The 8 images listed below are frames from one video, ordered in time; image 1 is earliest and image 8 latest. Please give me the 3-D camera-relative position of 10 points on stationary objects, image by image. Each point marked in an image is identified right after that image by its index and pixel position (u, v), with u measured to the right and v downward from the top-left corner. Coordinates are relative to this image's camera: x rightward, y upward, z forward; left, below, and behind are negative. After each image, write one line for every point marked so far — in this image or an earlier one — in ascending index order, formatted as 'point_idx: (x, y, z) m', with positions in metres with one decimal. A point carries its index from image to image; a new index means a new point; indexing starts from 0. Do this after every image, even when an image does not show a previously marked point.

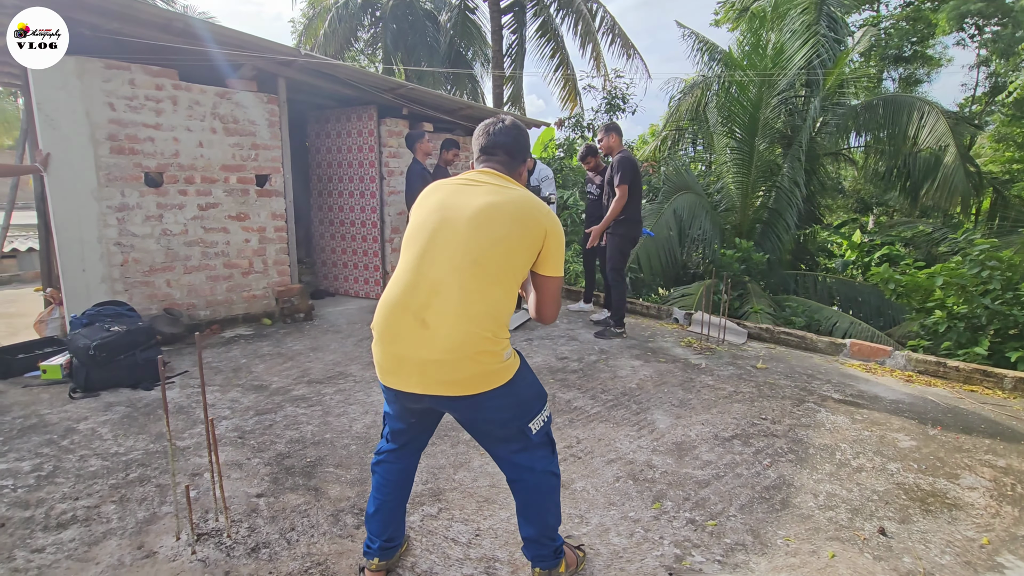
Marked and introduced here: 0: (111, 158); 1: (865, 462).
0: (-3.5, +1.1, +4.4) m
1: (+2.0, -1.0, +2.8) m
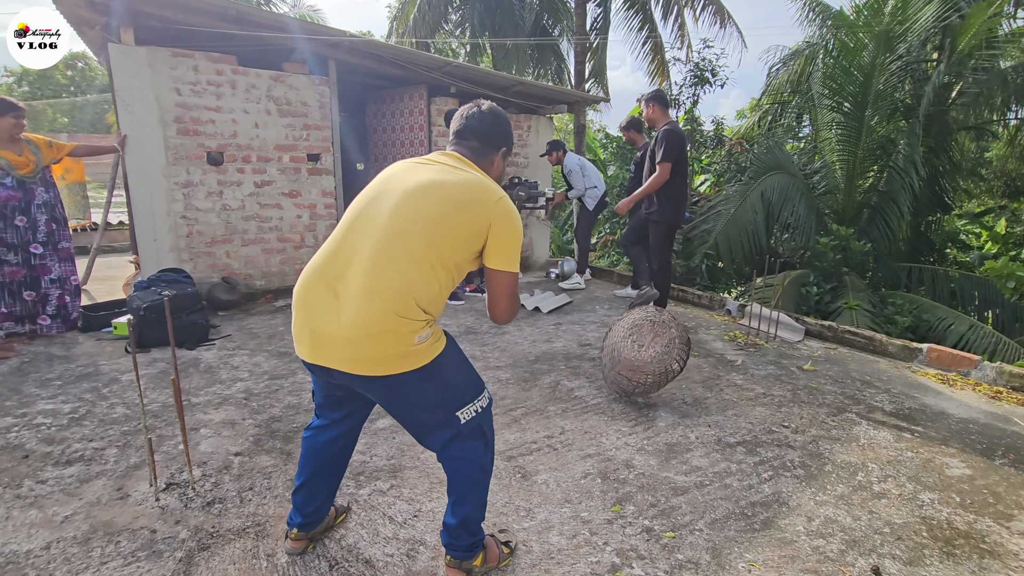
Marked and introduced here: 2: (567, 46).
0: (-3.2, +1.4, +4.8) m
1: (+1.8, -1.0, +2.4) m
2: (+1.4, +6.8, +14.0) m
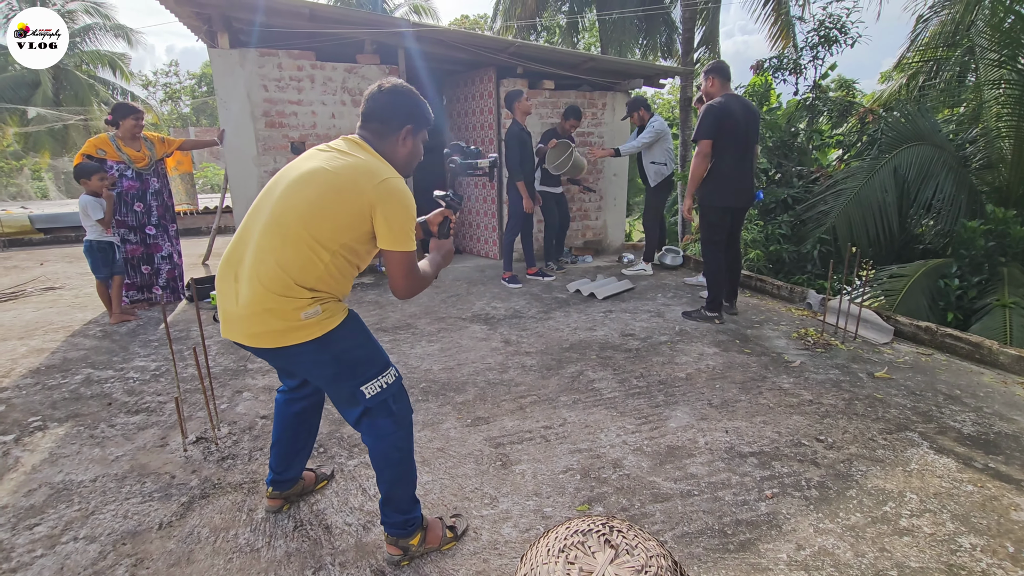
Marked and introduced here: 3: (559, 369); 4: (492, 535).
0: (-2.7, +1.7, +5.4) m
1: (+1.7, -1.0, +2.0) m
2: (+4.0, +7.2, +13.1) m
3: (+0.3, -0.6, +3.5) m
4: (-0.1, -1.0, +2.0) m
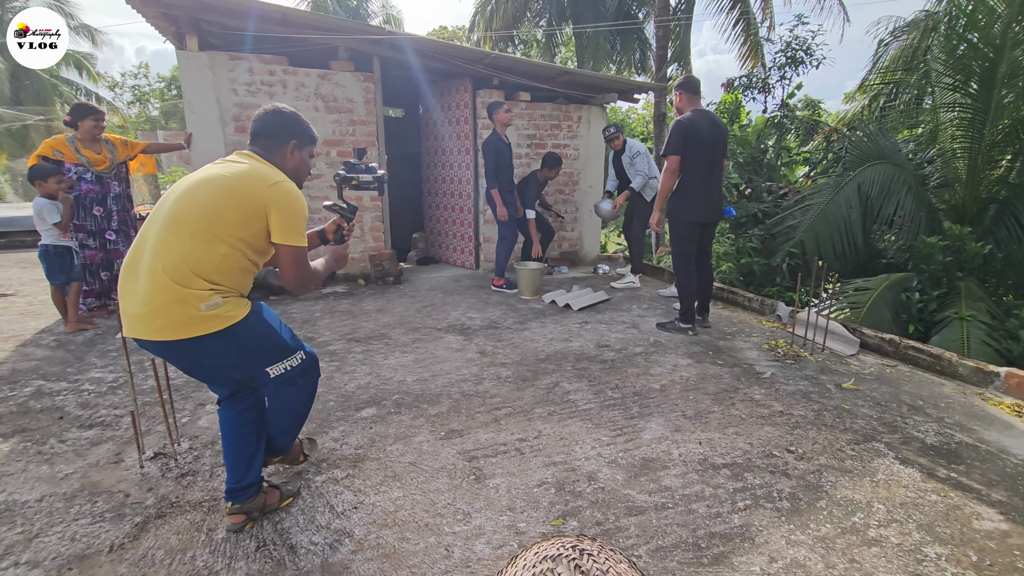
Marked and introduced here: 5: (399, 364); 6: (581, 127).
0: (-2.9, +1.6, +5.3) m
1: (+1.6, -1.0, +2.1) m
2: (+3.4, +6.9, +13.4) m
3: (+0.2, -0.6, +3.5) m
4: (-0.2, -1.0, +1.9) m
5: (-0.8, -0.6, +3.8) m
6: (+1.0, +2.2, +7.0) m
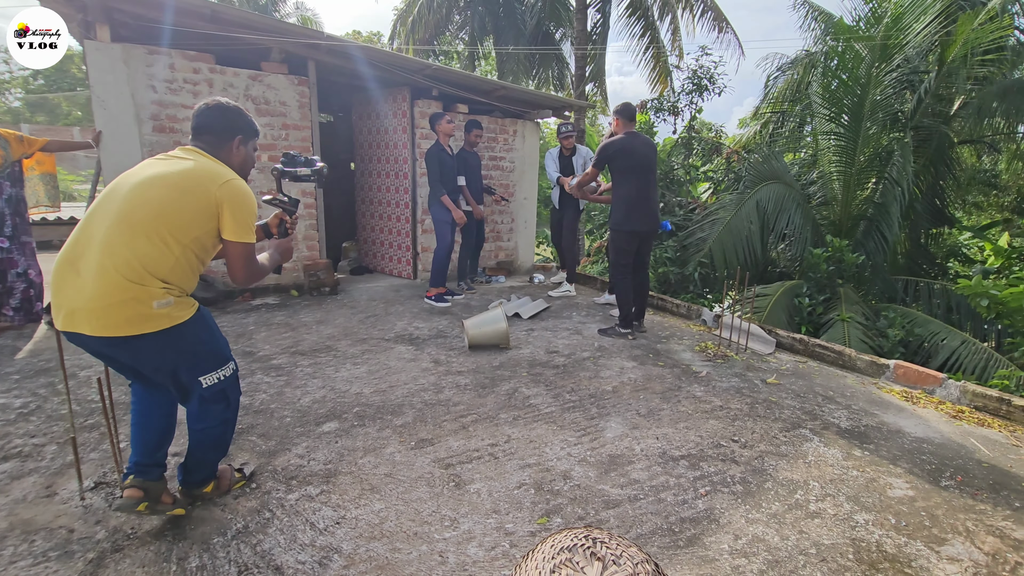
0: (-3.5, +1.5, +4.9) m
1: (+1.5, -1.0, +2.4) m
2: (+1.4, +6.7, +14.0) m
3: (-0.1, -0.7, +3.6) m
4: (-0.2, -1.0, +2.0) m
5: (-1.2, -0.6, +3.7) m
6: (+0.1, +2.1, +7.2) m
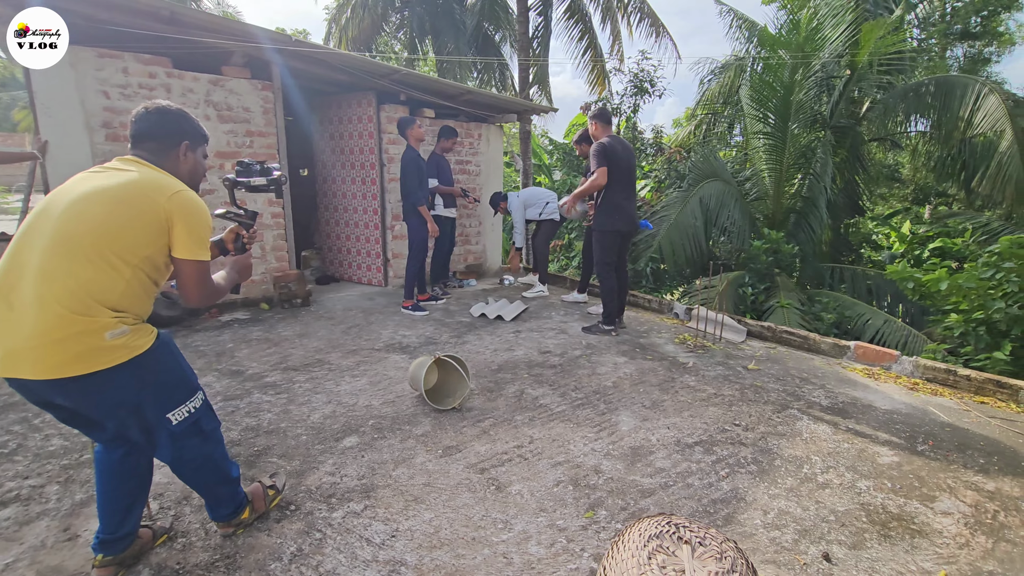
0: (-3.6, +1.3, +4.5) m
1: (+1.7, -1.0, +2.6) m
2: (-0.1, +6.6, +14.2) m
3: (-0.1, -0.7, +3.6) m
4: (0.0, -1.1, +2.0) m
5: (-1.1, -0.7, +3.6) m
6: (-0.4, +2.1, +7.2) m
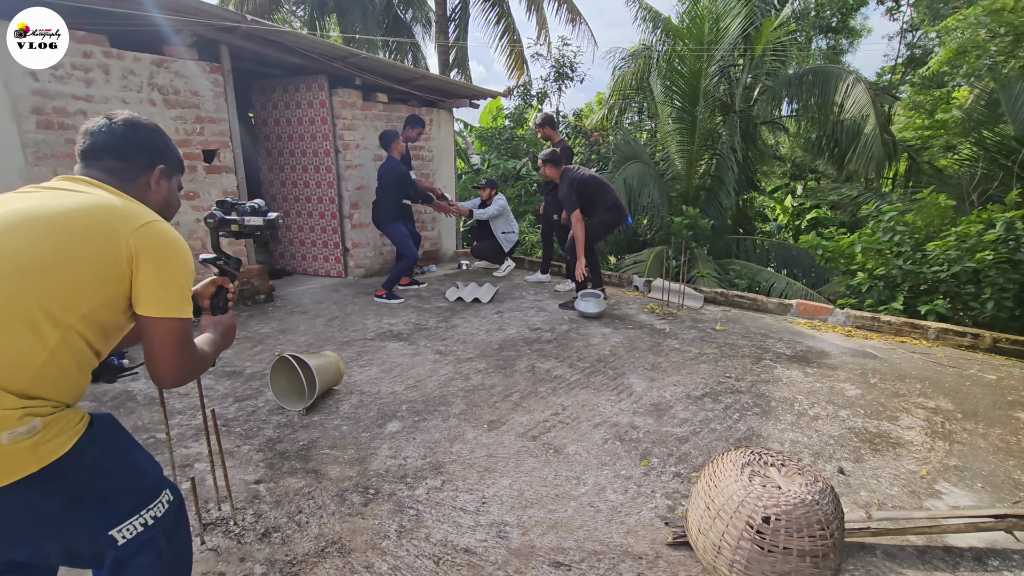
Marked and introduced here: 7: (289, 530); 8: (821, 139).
0: (-3.8, +1.2, +4.0) m
1: (+1.9, -0.8, +3.1) m
2: (-2.3, +7.0, +13.9) m
3: (0.0, -0.6, +3.8) m
4: (+0.4, -1.0, +2.3) m
5: (-1.0, -0.6, +3.6) m
6: (-1.1, +2.3, +7.2) m
7: (-0.9, -1.0, +2.1) m
8: (+5.1, +2.5, +8.4) m
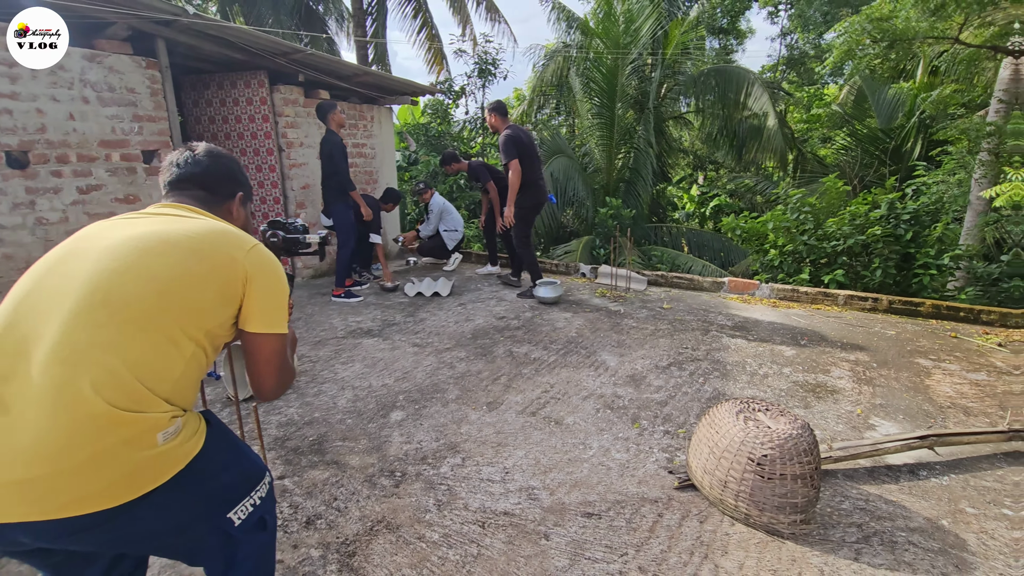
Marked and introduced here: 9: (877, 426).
0: (-4.0, +1.1, +3.6) m
1: (+1.8, -0.6, +3.7) m
2: (-4.4, +7.0, +13.5) m
3: (-0.2, -0.5, +4.0) m
4: (+0.5, -0.9, +2.5) m
5: (-1.1, -0.6, +3.6) m
6: (-2.0, +2.3, +7.1) m
7: (-0.8, -1.0, +2.2) m
8: (+4.0, +2.8, +9.3) m
9: (+2.1, -0.8, +2.9) m
